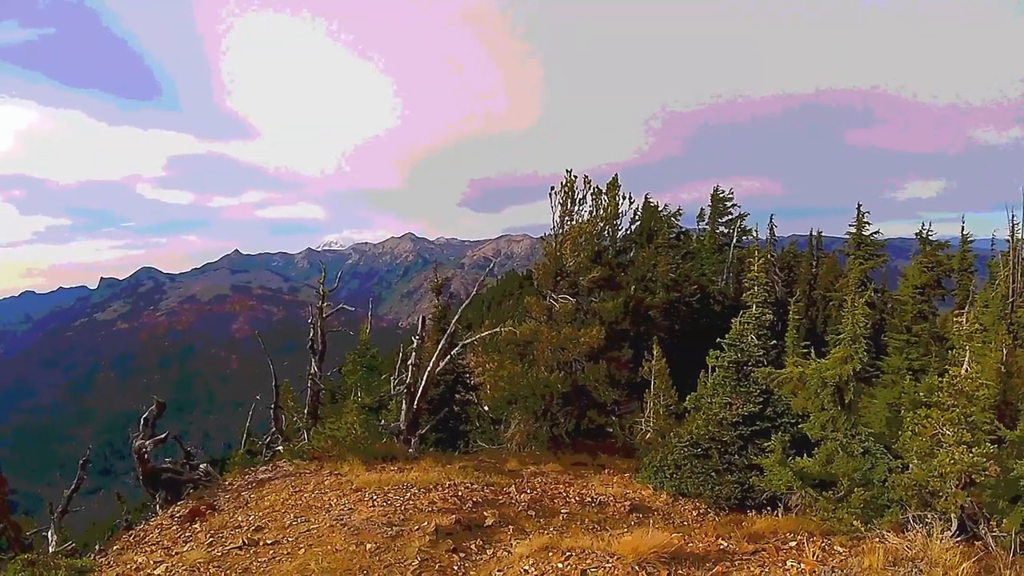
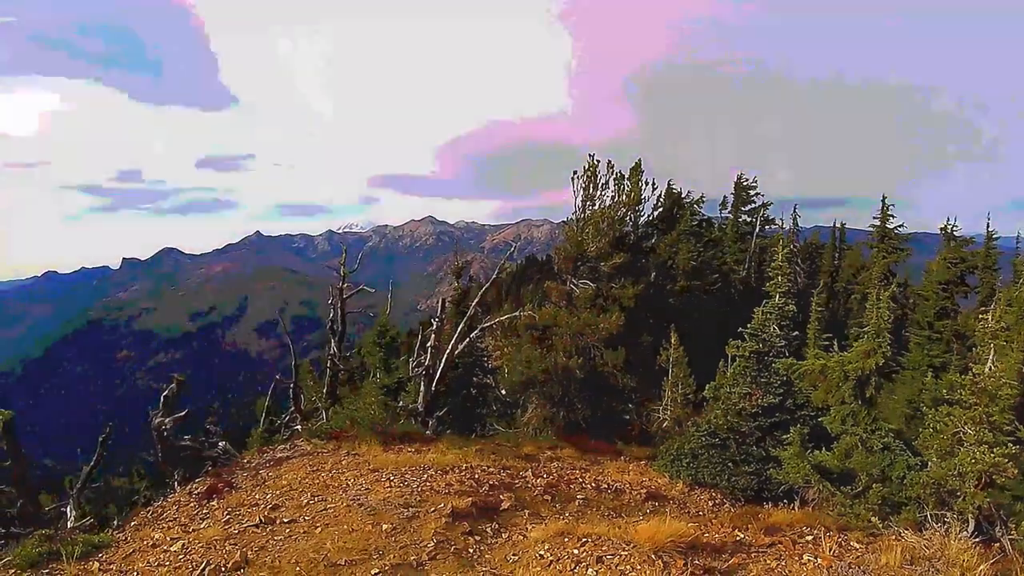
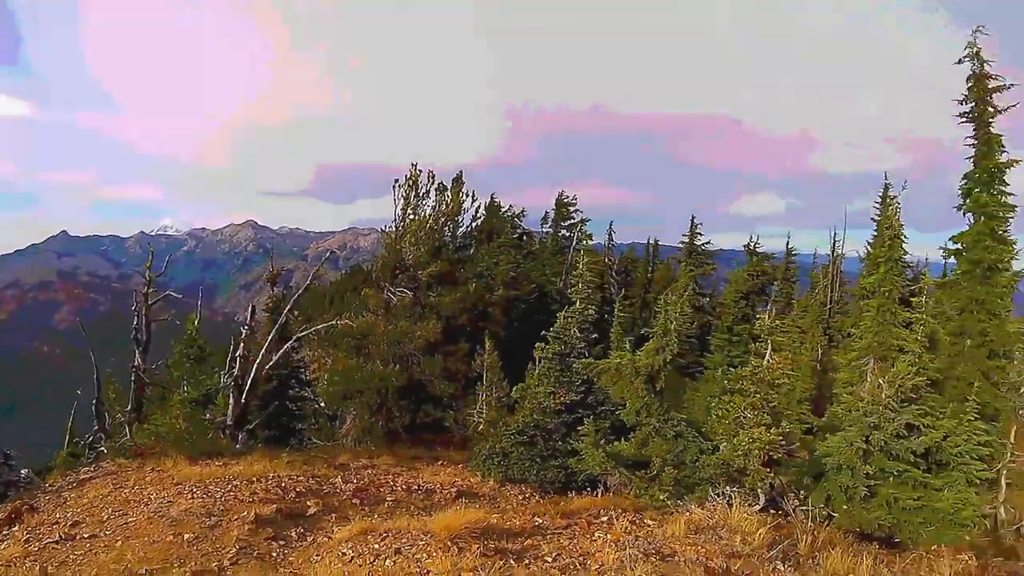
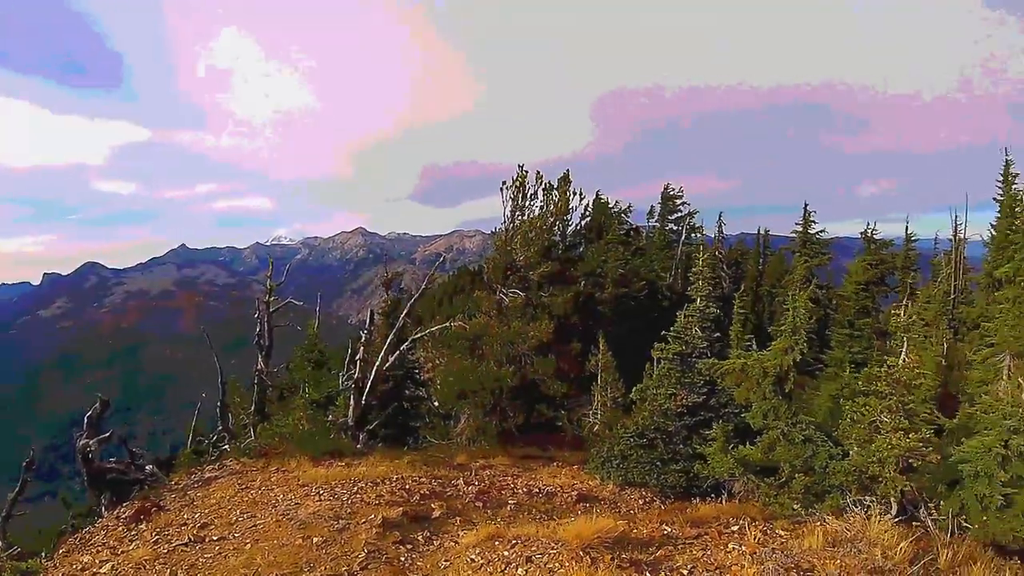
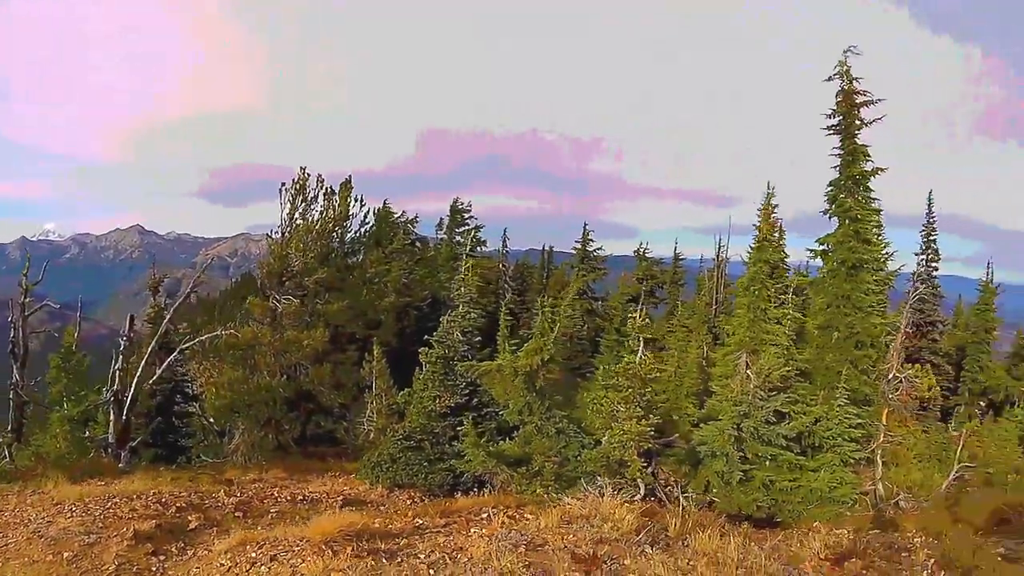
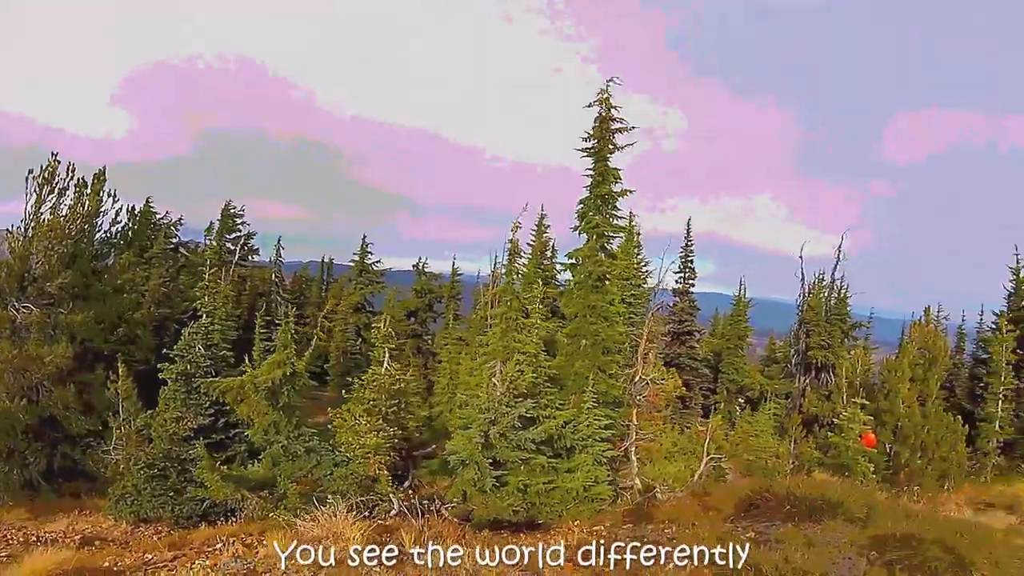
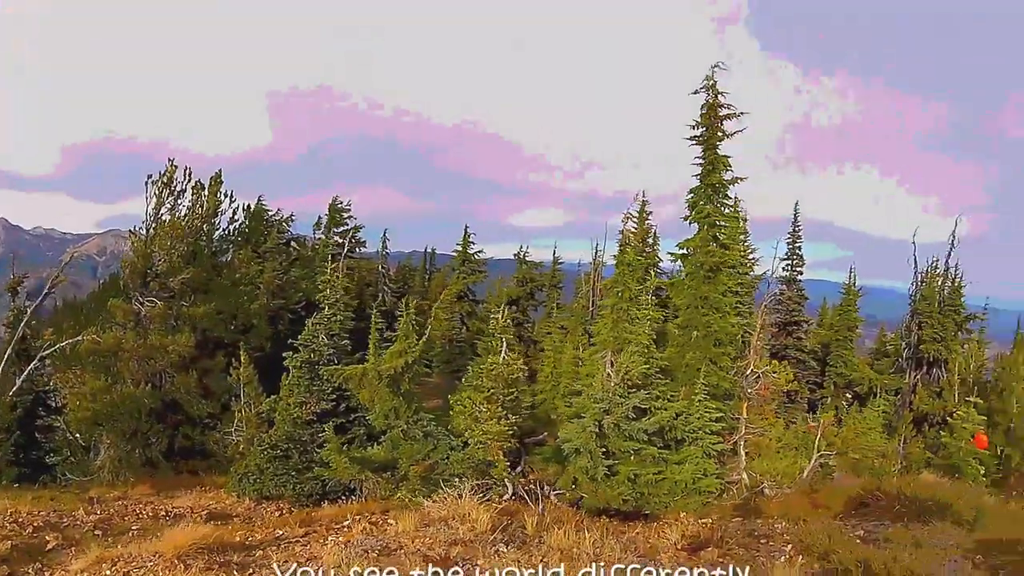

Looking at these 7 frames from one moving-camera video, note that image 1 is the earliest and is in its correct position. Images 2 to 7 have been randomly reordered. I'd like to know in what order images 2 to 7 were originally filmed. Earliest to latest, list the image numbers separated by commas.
2, 4, 3, 5, 7, 6
